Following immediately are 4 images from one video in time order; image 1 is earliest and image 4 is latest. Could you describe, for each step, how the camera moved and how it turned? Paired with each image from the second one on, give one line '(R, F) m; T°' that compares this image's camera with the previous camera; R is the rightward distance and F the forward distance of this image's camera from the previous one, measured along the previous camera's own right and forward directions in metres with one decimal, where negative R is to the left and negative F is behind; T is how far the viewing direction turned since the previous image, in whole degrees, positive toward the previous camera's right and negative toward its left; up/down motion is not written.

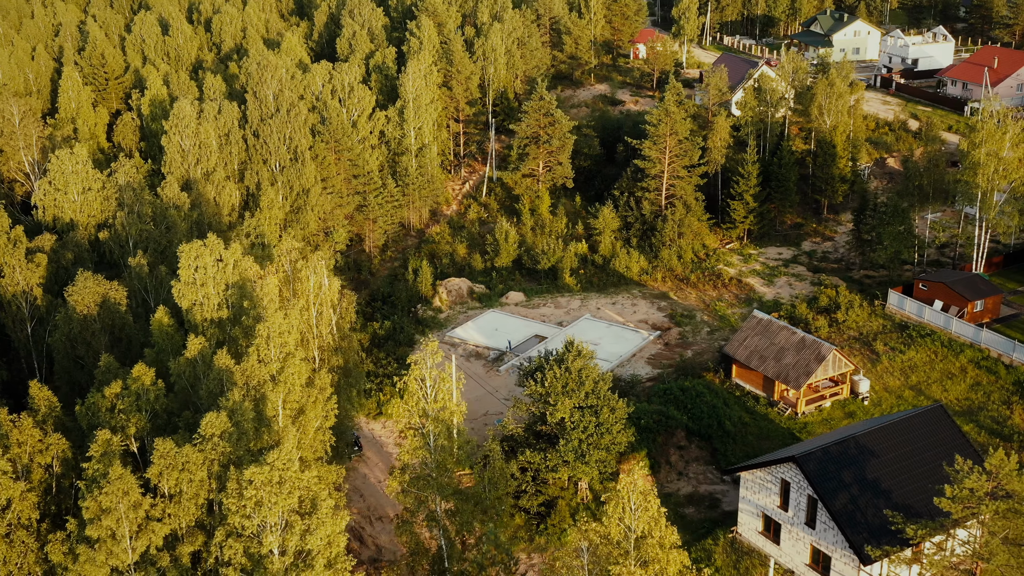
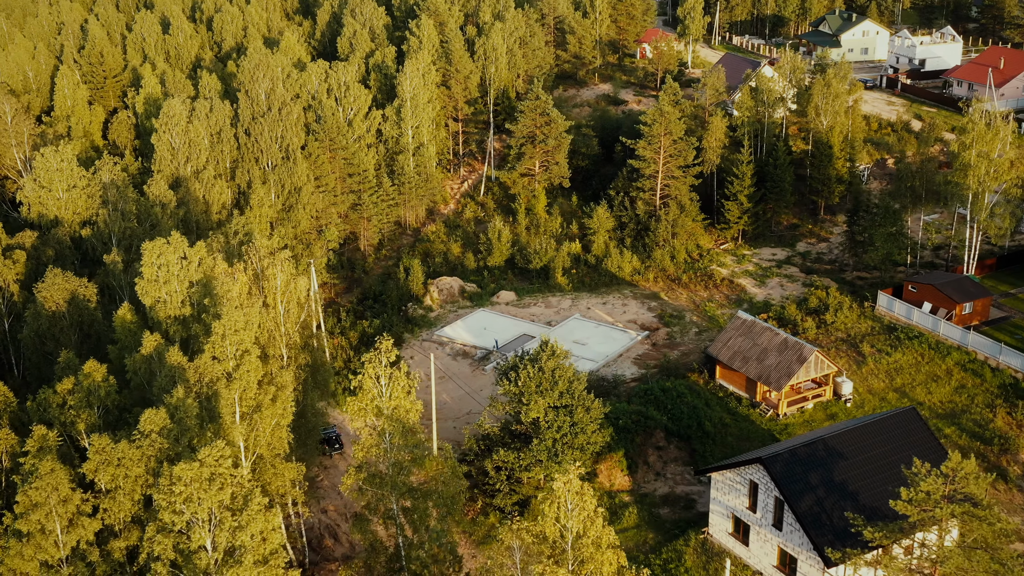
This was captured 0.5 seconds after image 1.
(+1.1, 0.0) m; -1°
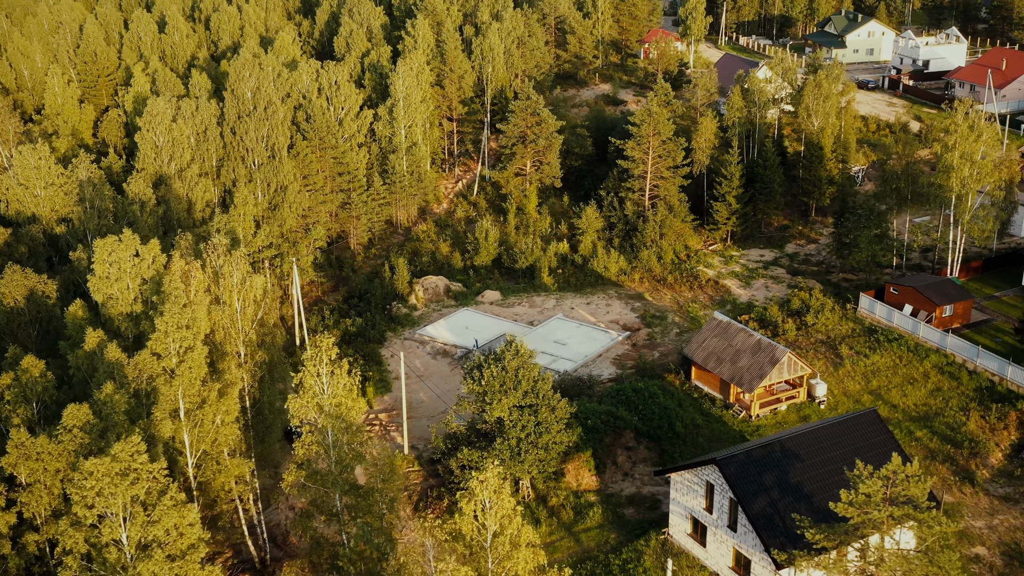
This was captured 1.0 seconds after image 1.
(+1.3, -0.1) m; -1°
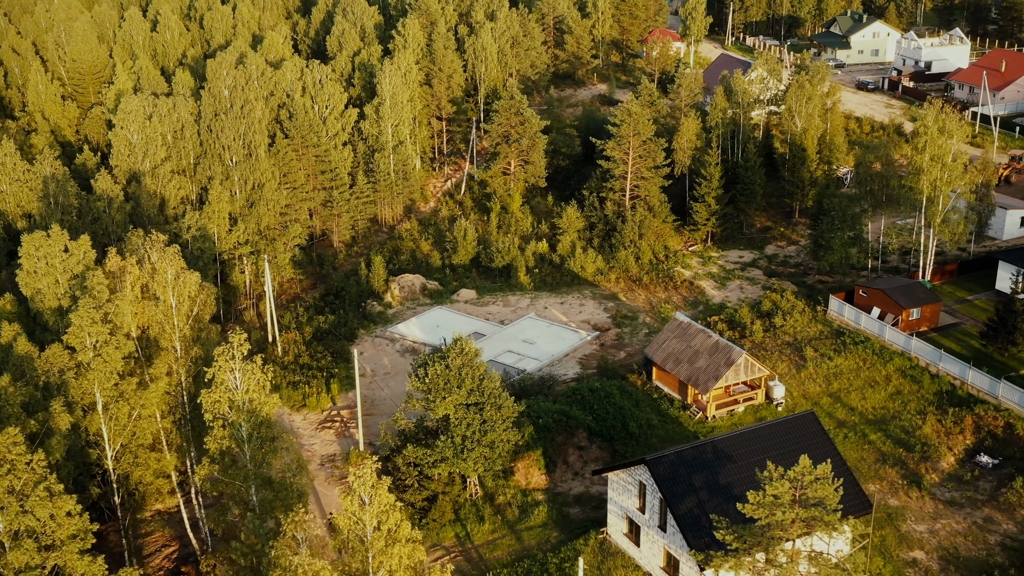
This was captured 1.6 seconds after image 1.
(+2.0, -0.1) m; -1°
